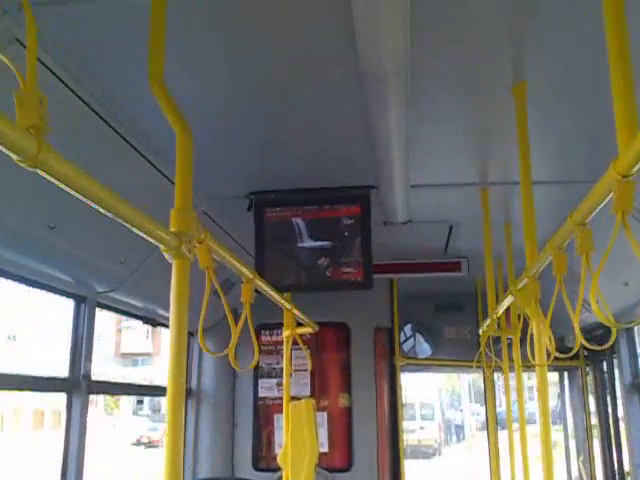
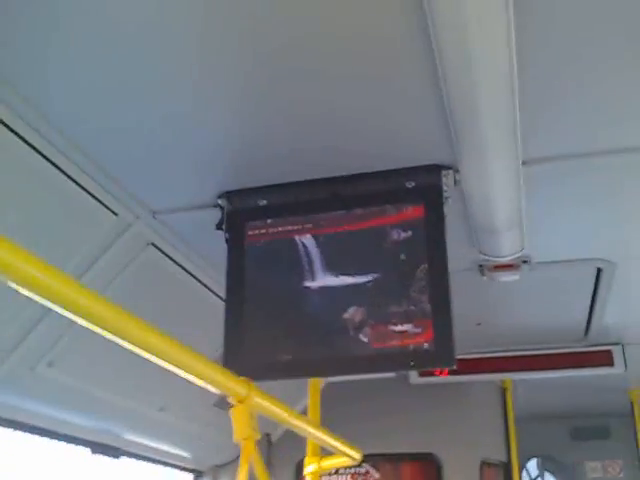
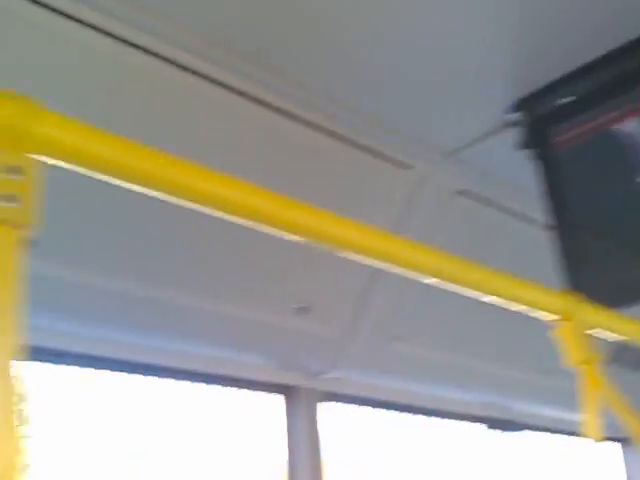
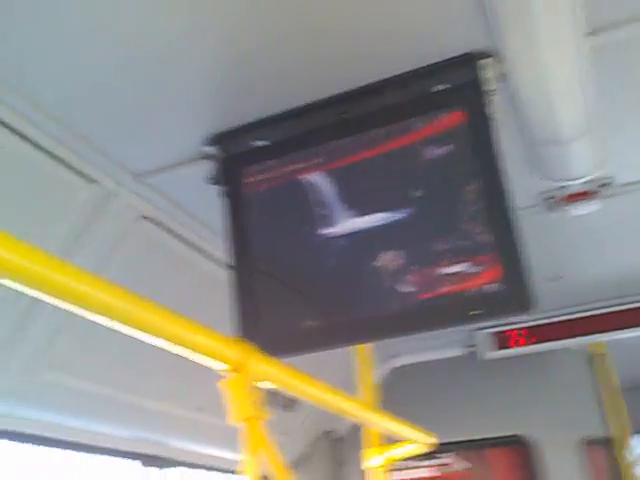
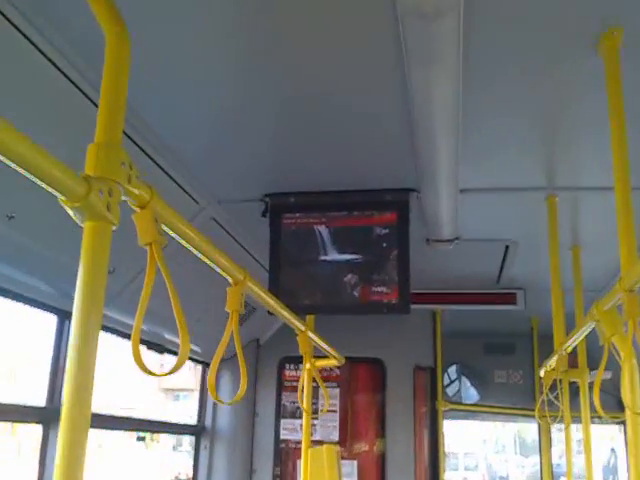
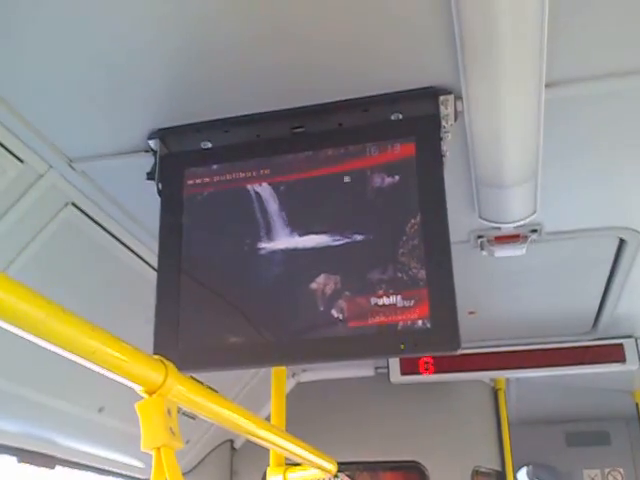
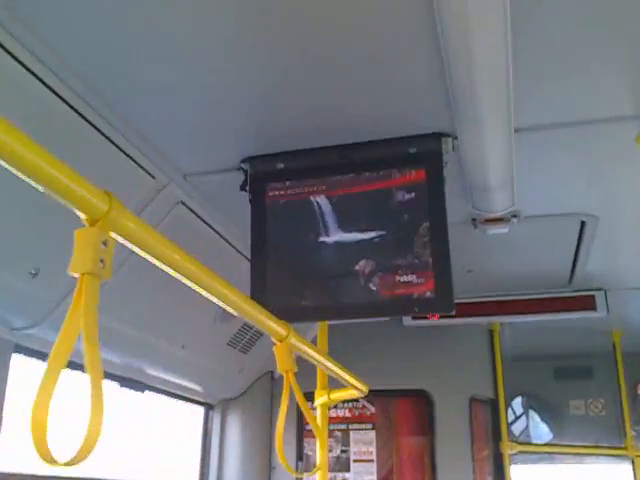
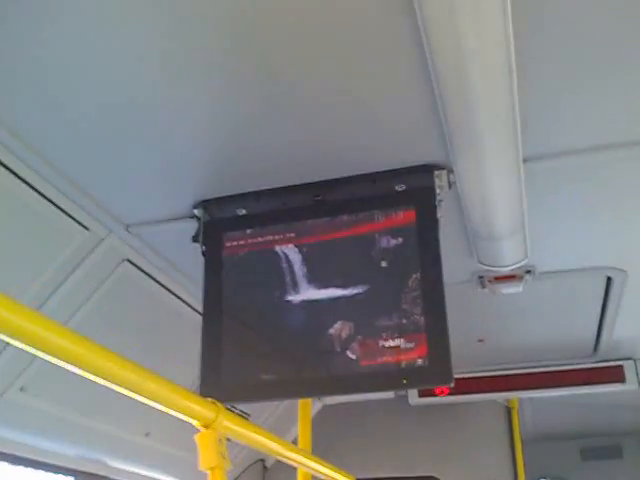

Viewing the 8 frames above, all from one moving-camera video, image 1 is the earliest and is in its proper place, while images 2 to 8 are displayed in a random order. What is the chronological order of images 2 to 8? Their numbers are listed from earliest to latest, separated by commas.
5, 7, 2, 8, 6, 4, 3
